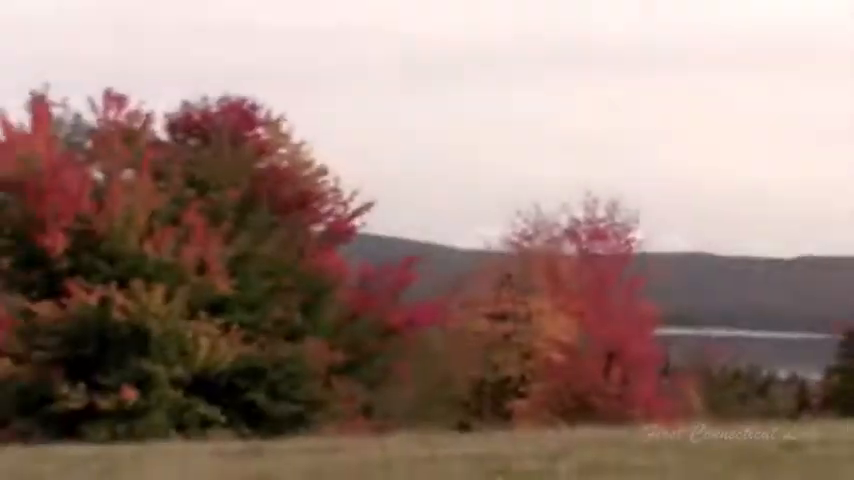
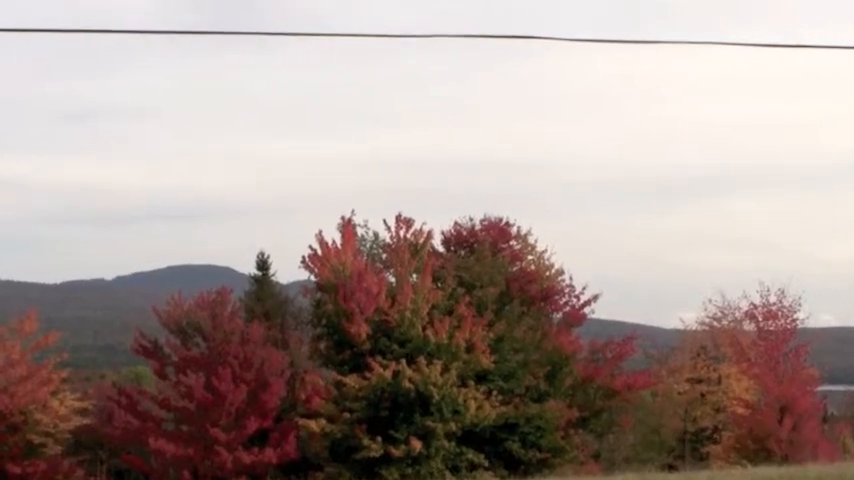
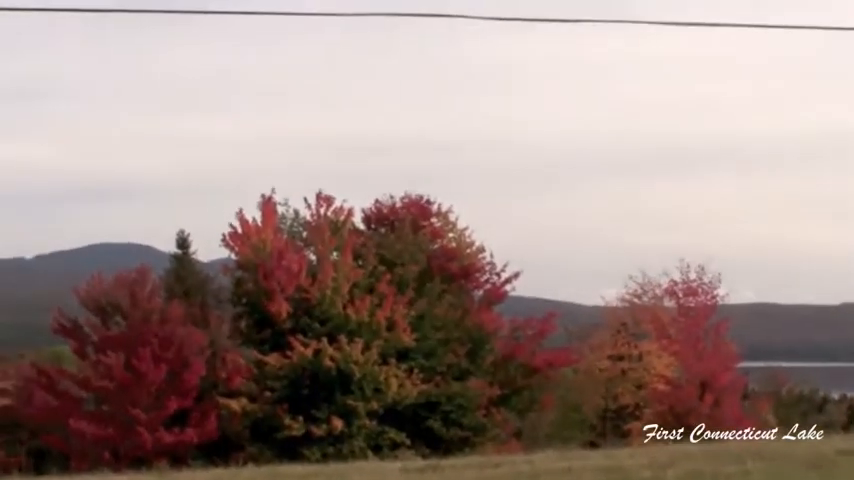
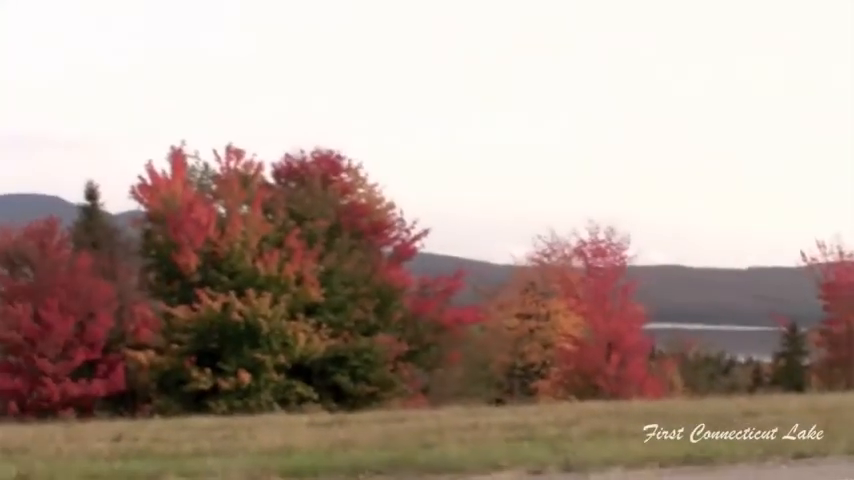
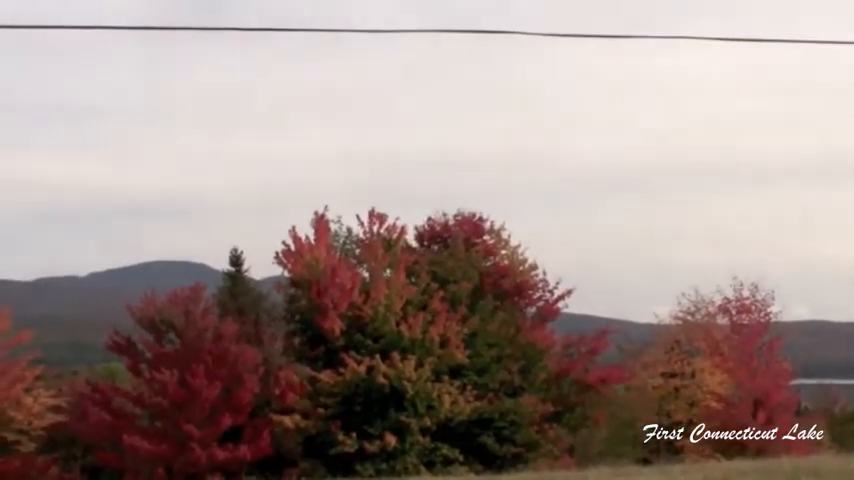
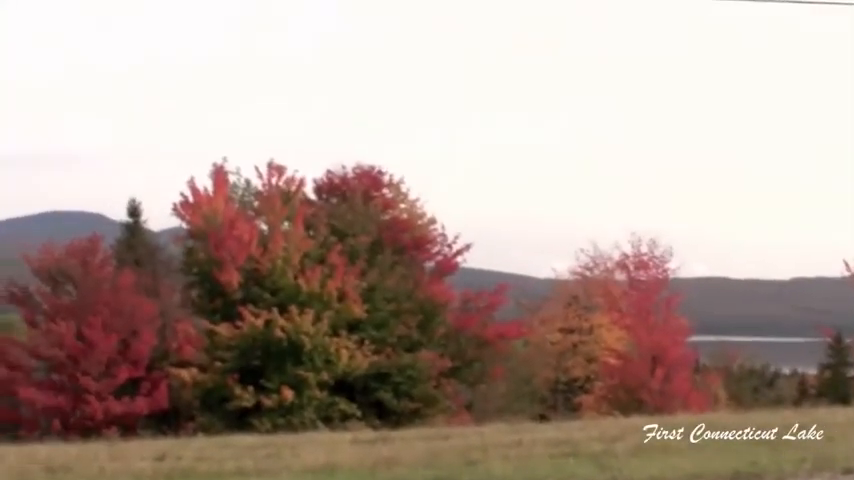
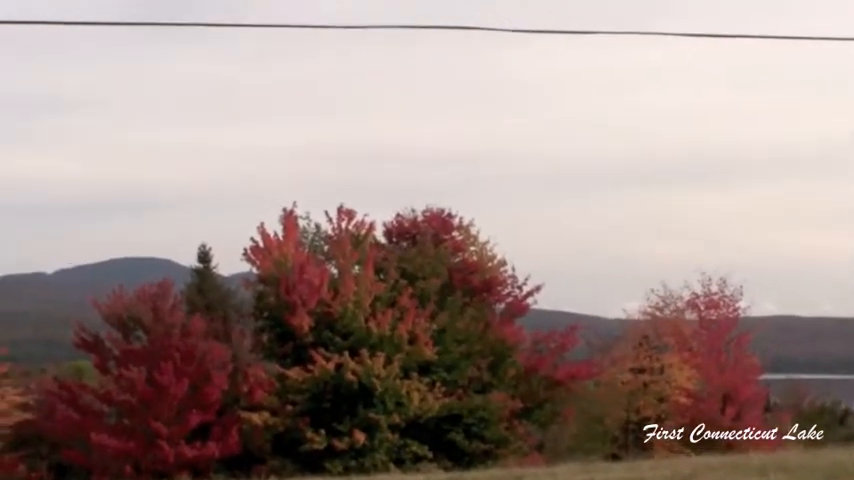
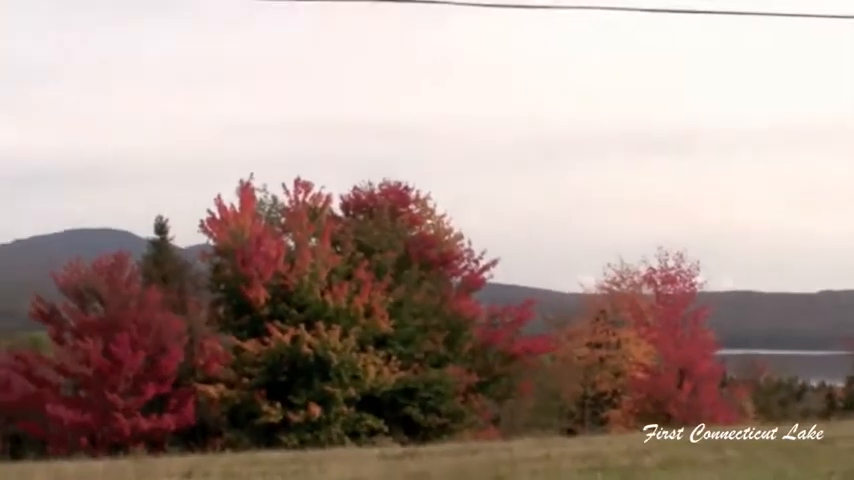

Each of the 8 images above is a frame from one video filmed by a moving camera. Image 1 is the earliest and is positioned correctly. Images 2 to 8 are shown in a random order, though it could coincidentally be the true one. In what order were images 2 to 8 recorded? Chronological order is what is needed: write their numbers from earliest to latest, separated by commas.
4, 6, 8, 3, 7, 5, 2
